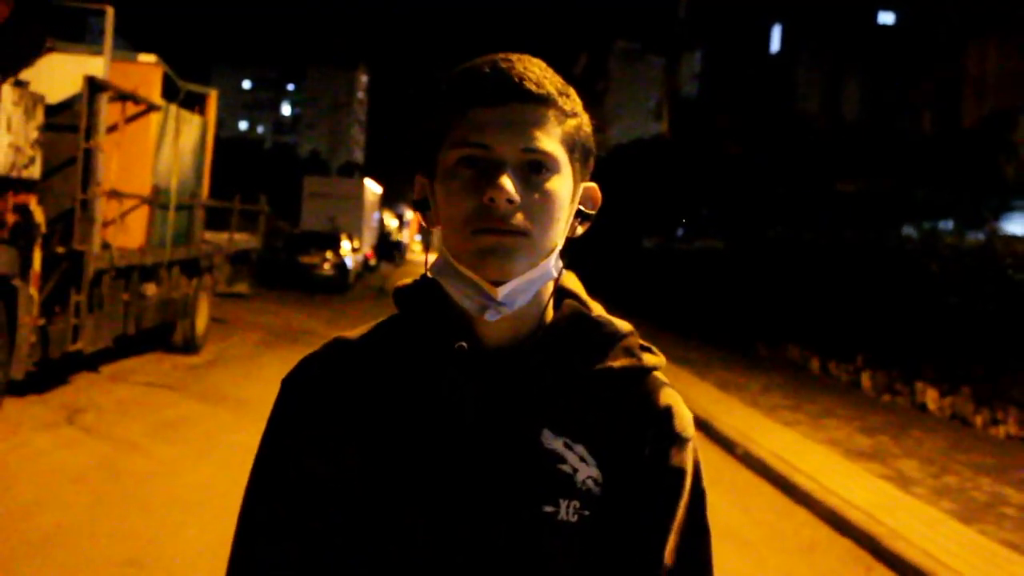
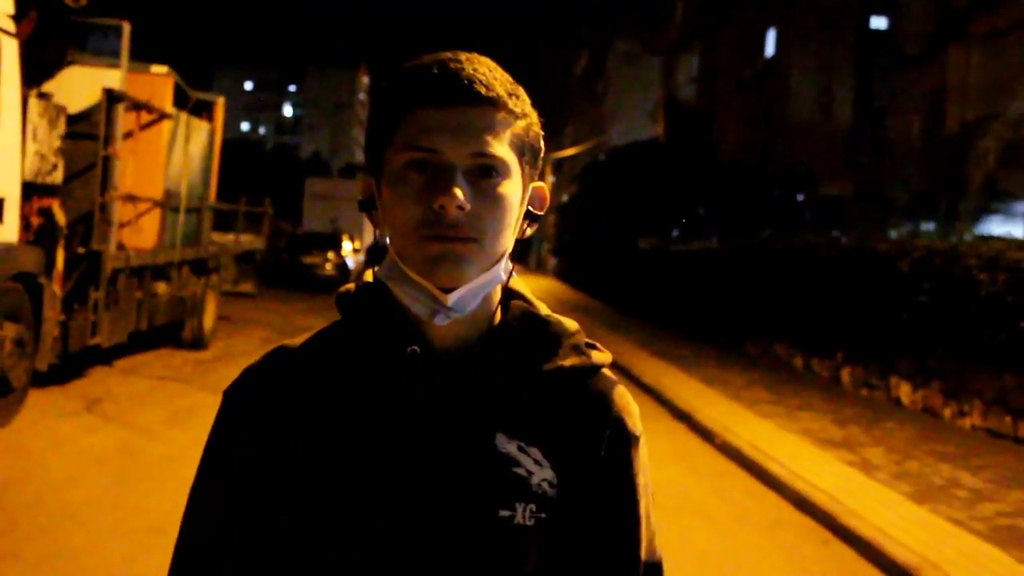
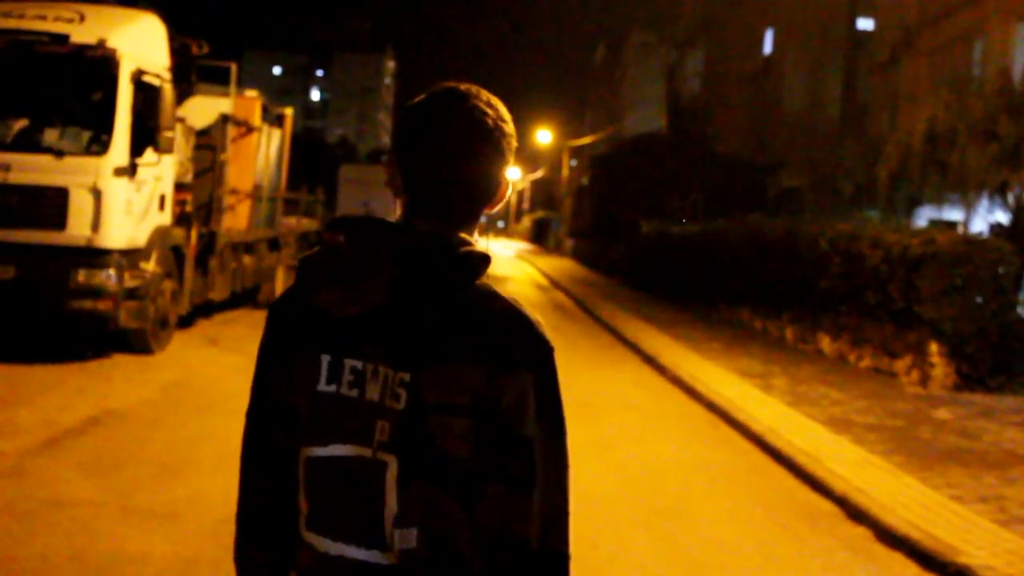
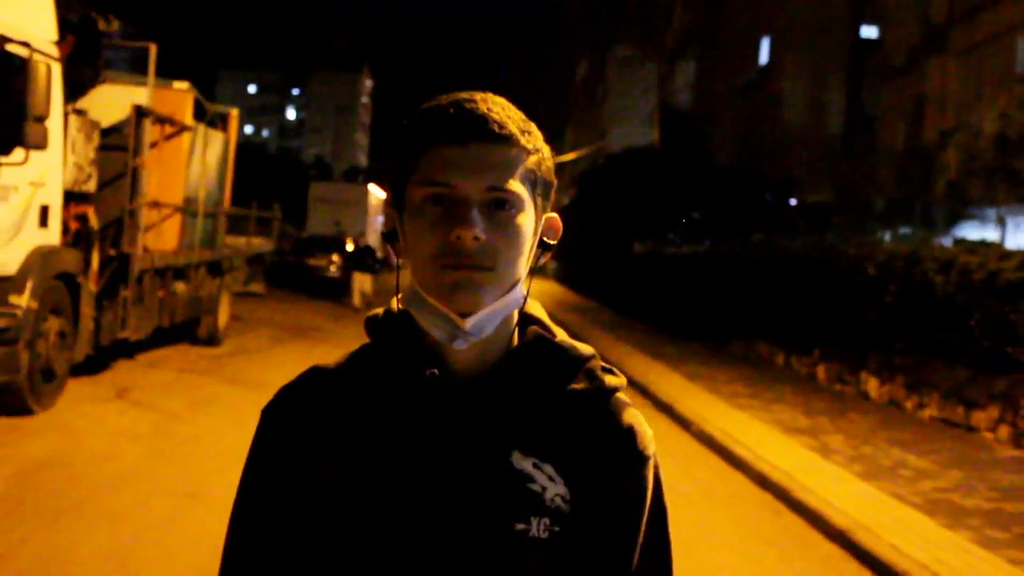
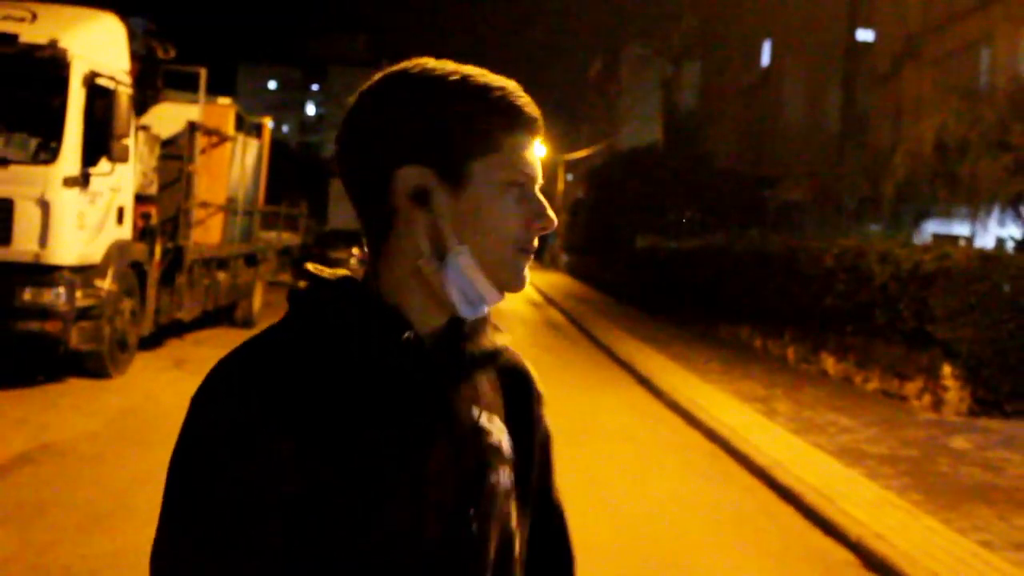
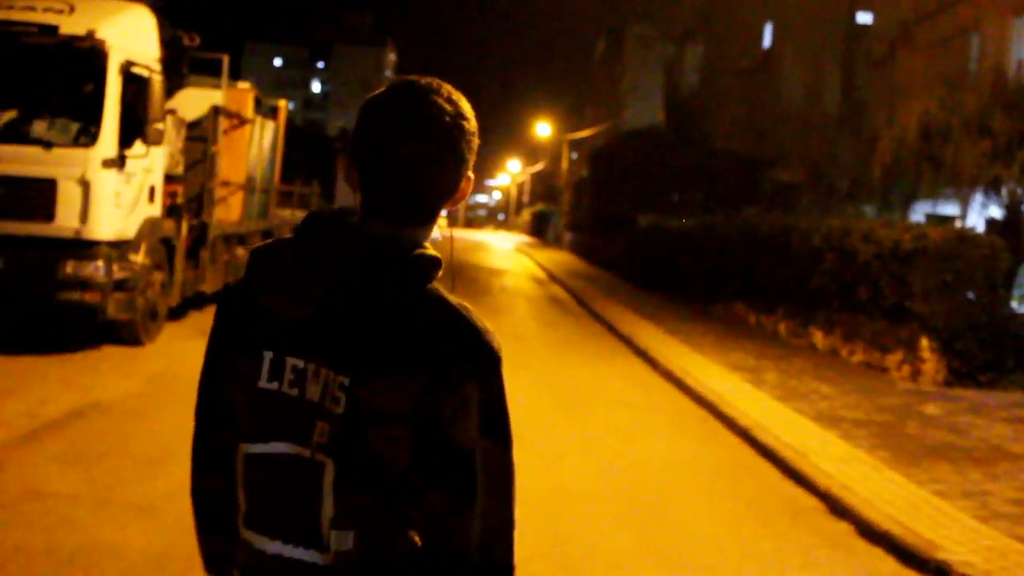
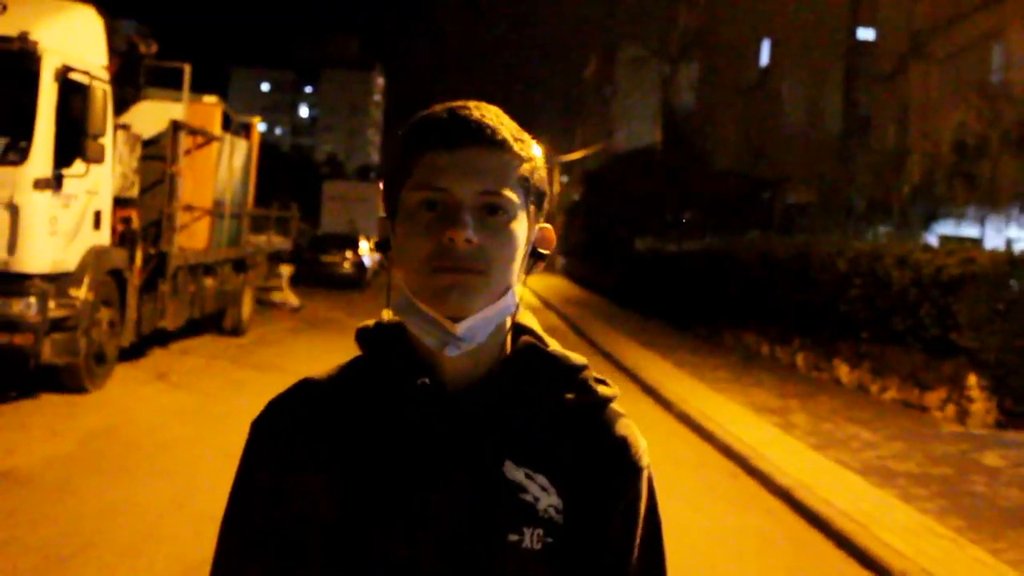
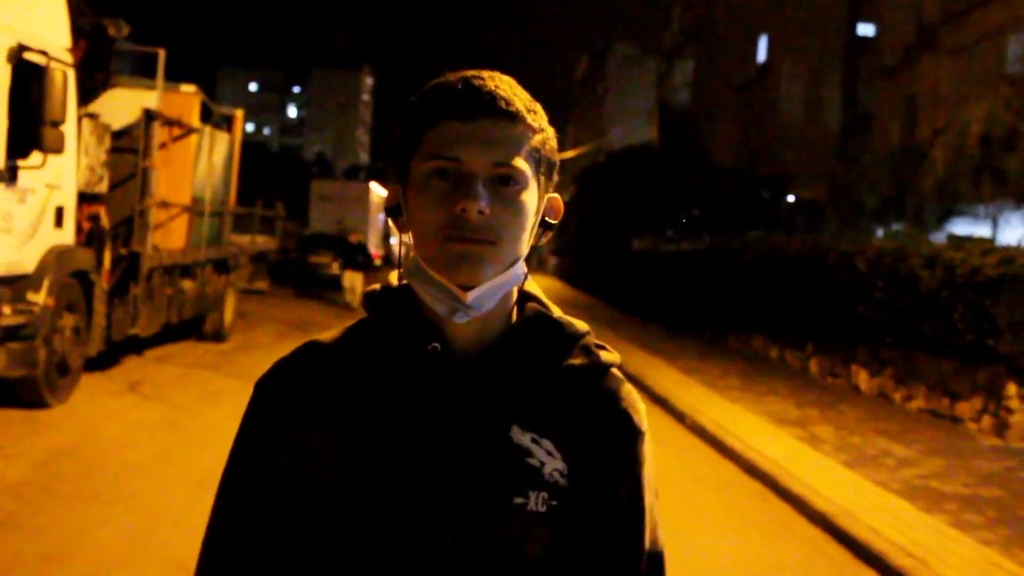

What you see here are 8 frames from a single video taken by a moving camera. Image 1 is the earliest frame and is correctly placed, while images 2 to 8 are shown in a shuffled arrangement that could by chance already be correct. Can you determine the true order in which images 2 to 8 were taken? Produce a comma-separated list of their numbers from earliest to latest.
2, 4, 8, 7, 5, 6, 3
